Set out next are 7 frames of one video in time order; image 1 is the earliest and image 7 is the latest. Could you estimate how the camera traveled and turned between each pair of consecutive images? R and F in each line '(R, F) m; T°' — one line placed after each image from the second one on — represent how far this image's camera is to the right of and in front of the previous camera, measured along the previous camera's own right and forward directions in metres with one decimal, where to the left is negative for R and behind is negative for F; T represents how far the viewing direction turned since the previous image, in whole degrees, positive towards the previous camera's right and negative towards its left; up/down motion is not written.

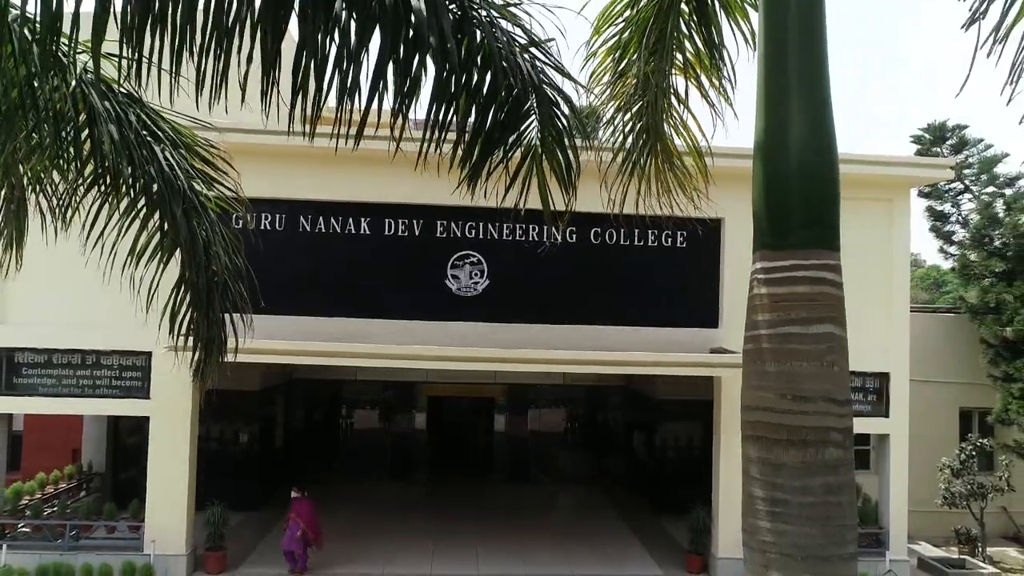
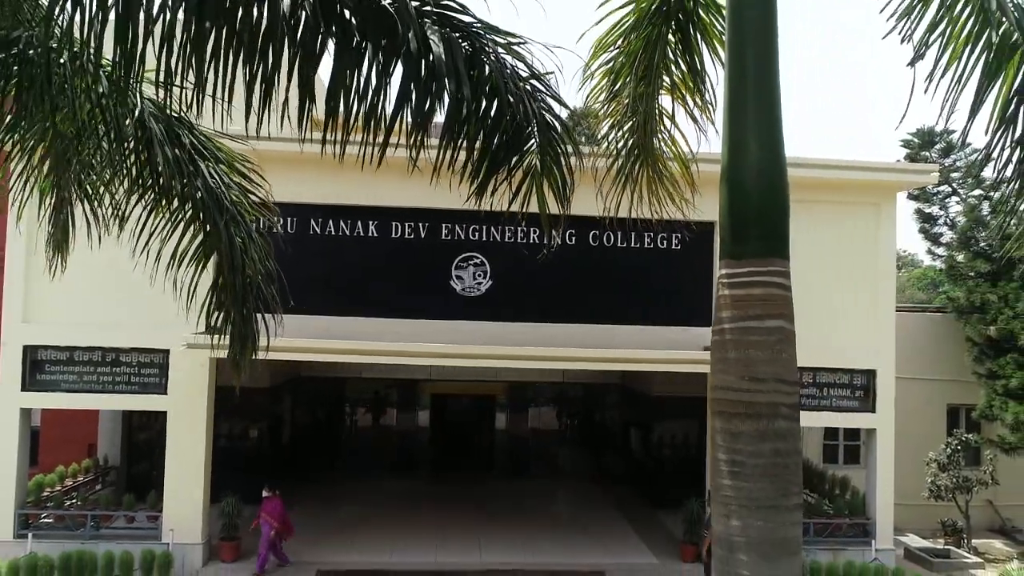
(0.0, -0.4) m; 0°
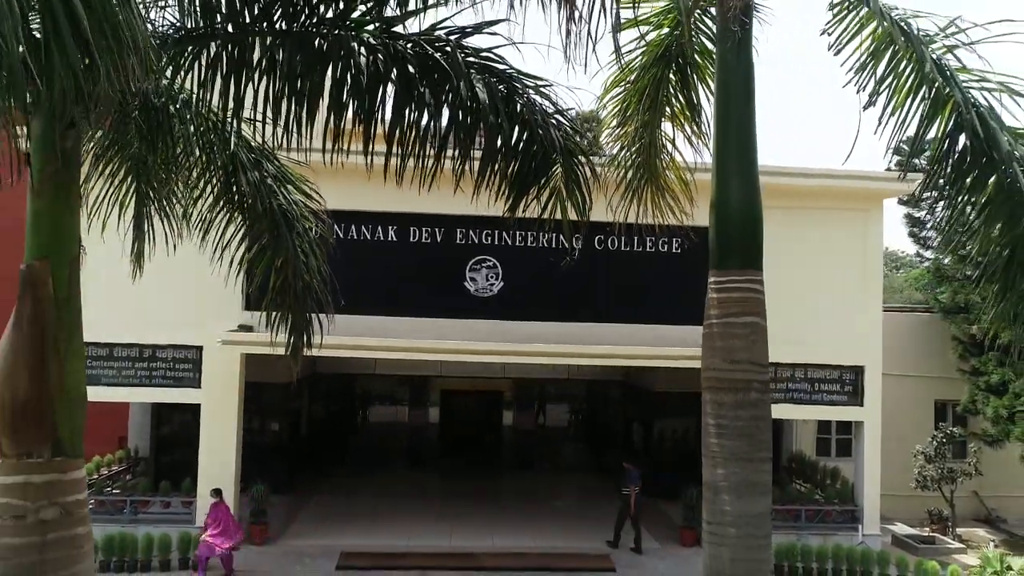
(-0.2, -0.7) m; 0°
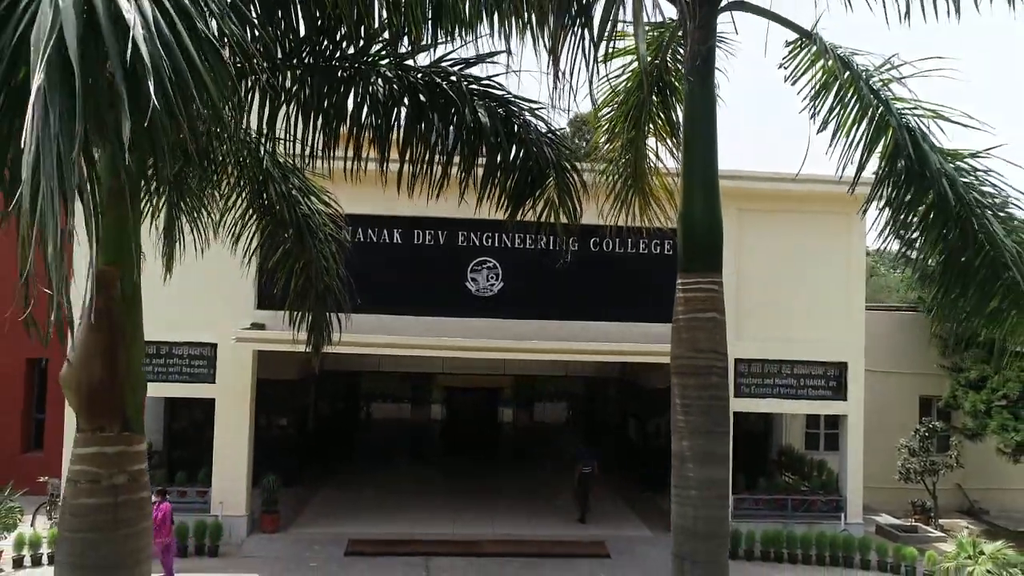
(0.0, -0.5) m; 0°
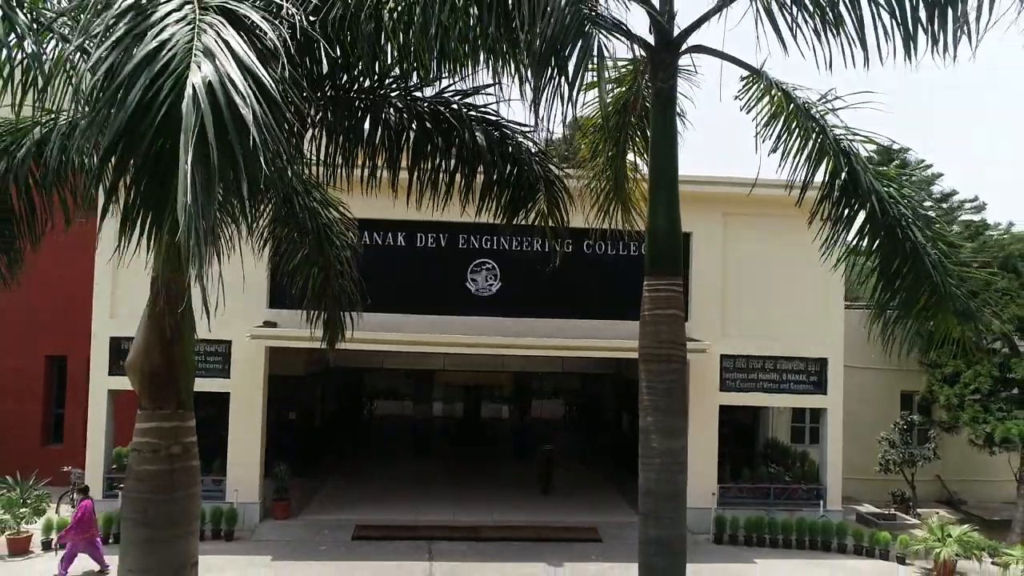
(0.0, -0.7) m; 0°
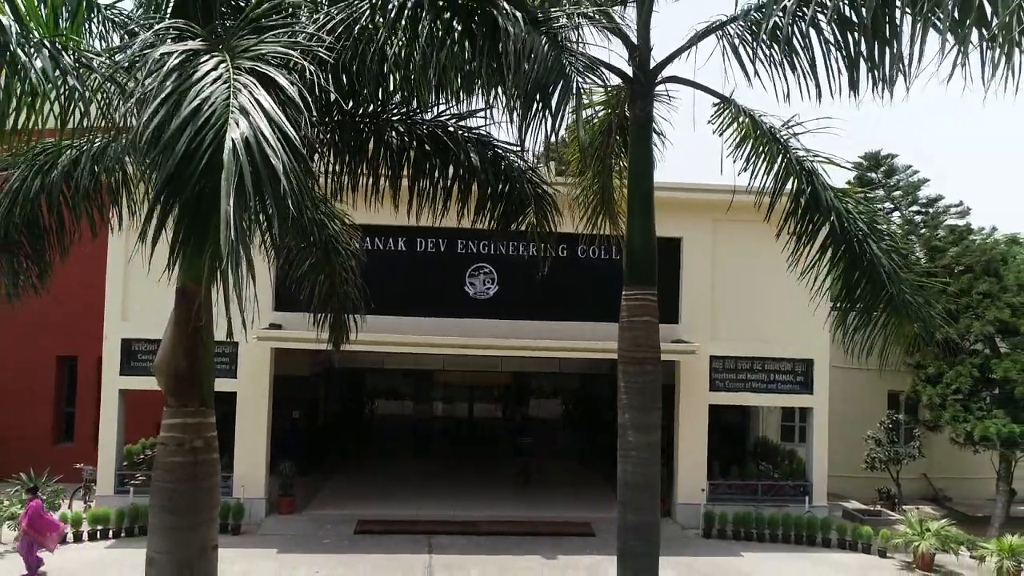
(+0.1, -0.4) m; 0°
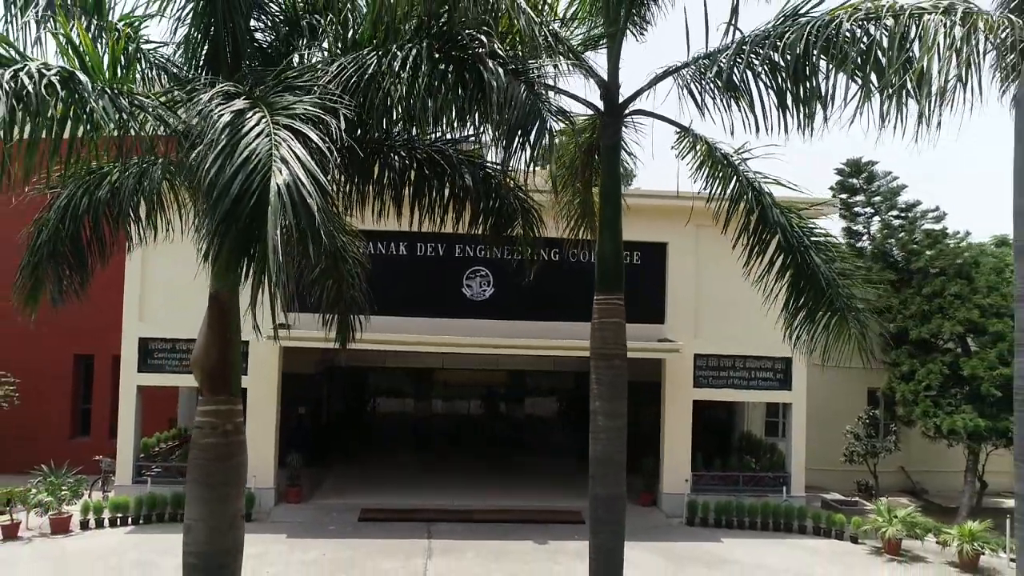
(+0.1, -0.7) m; 0°
